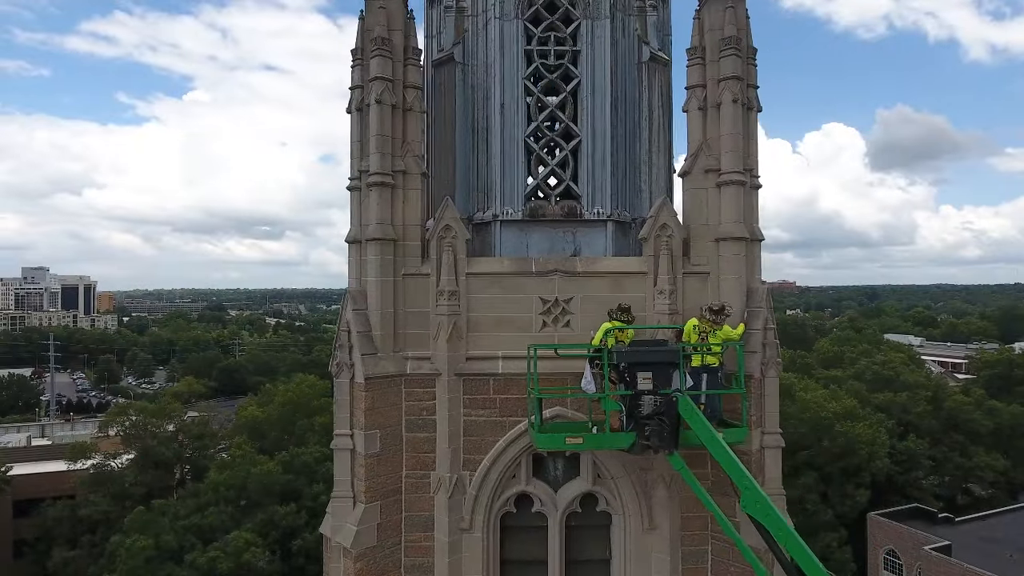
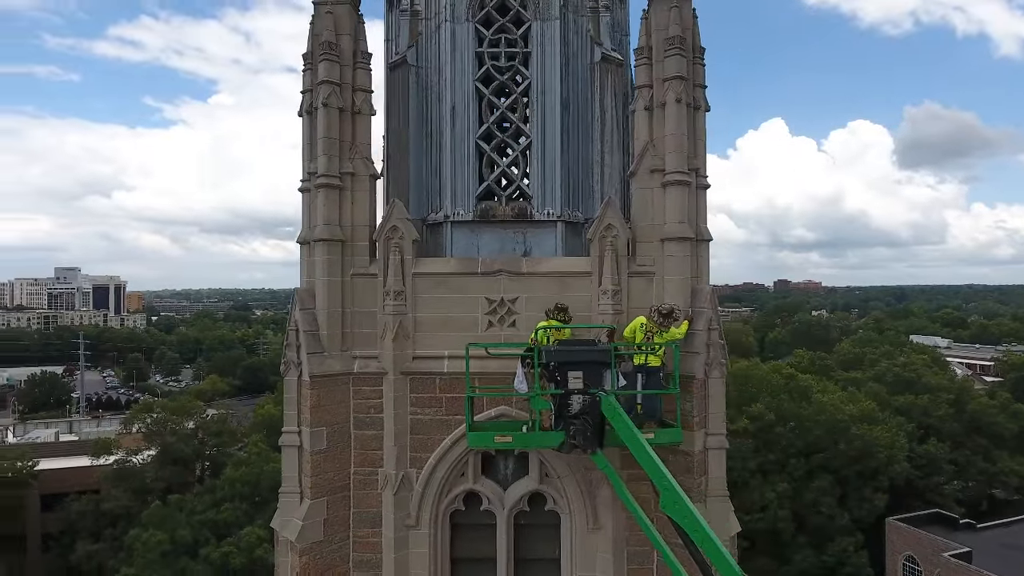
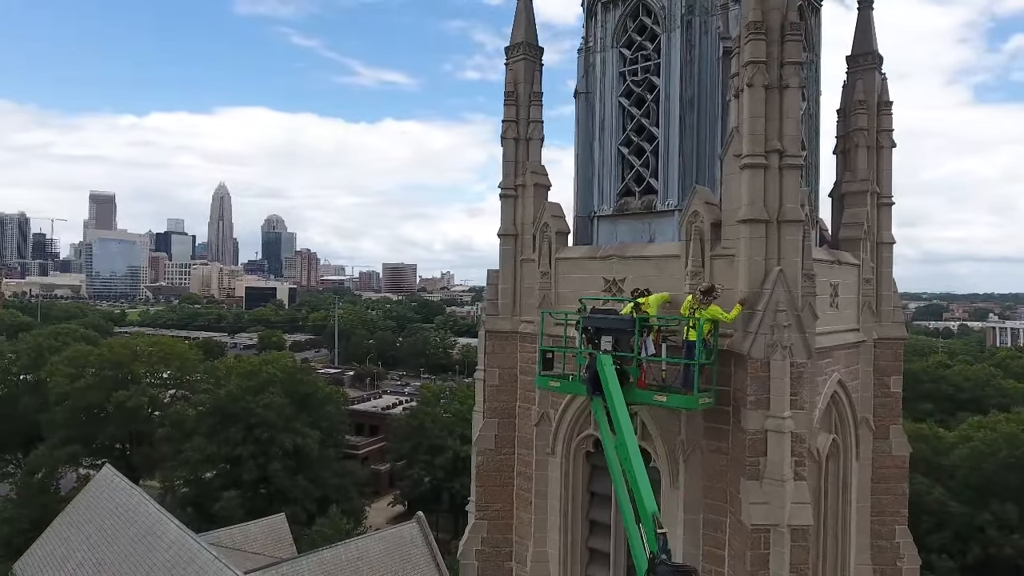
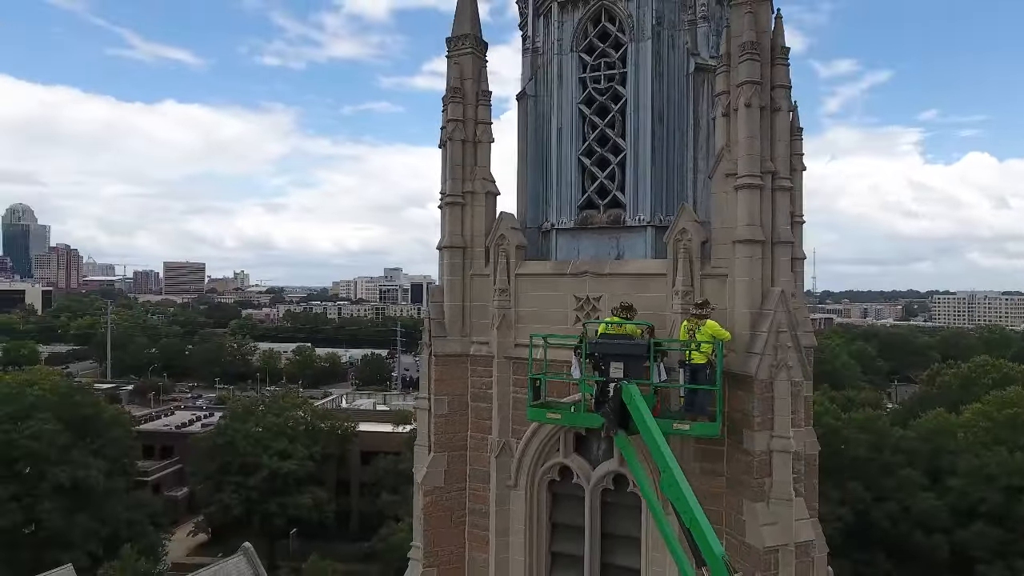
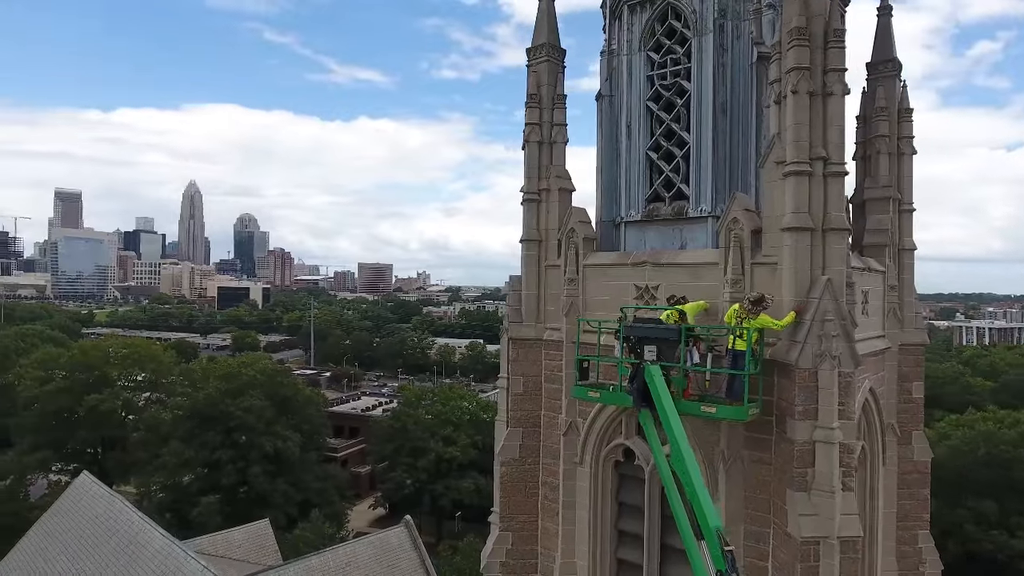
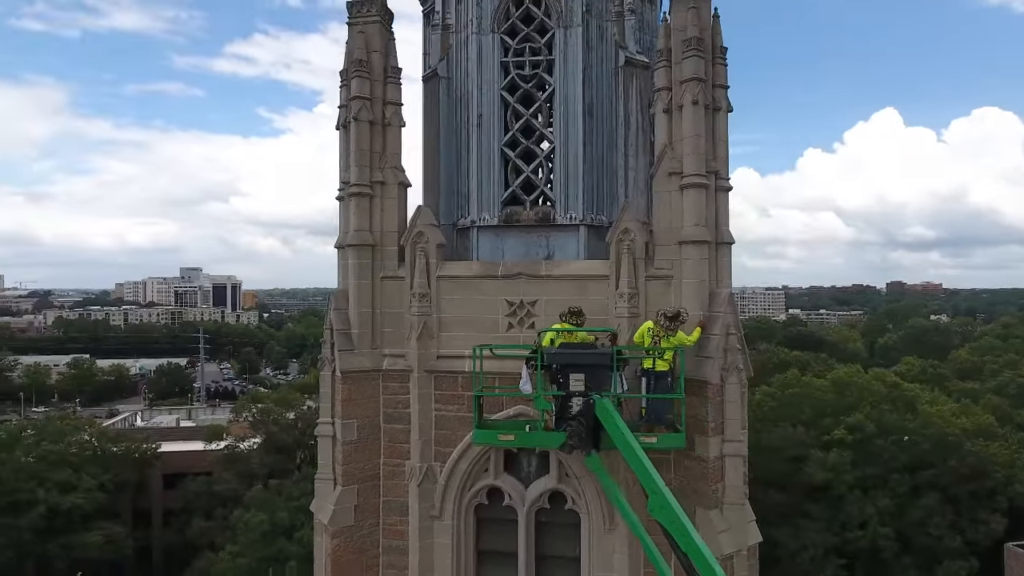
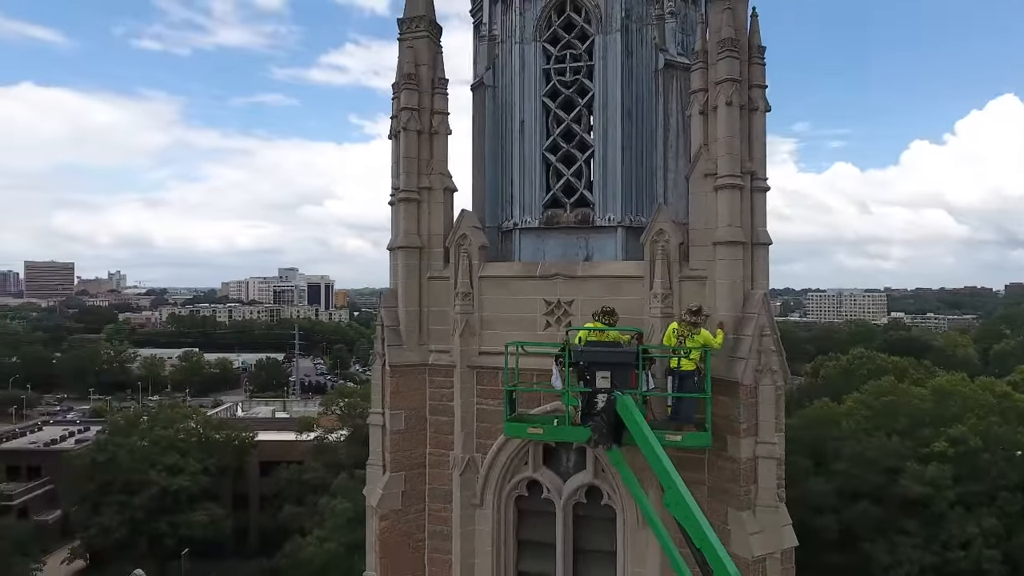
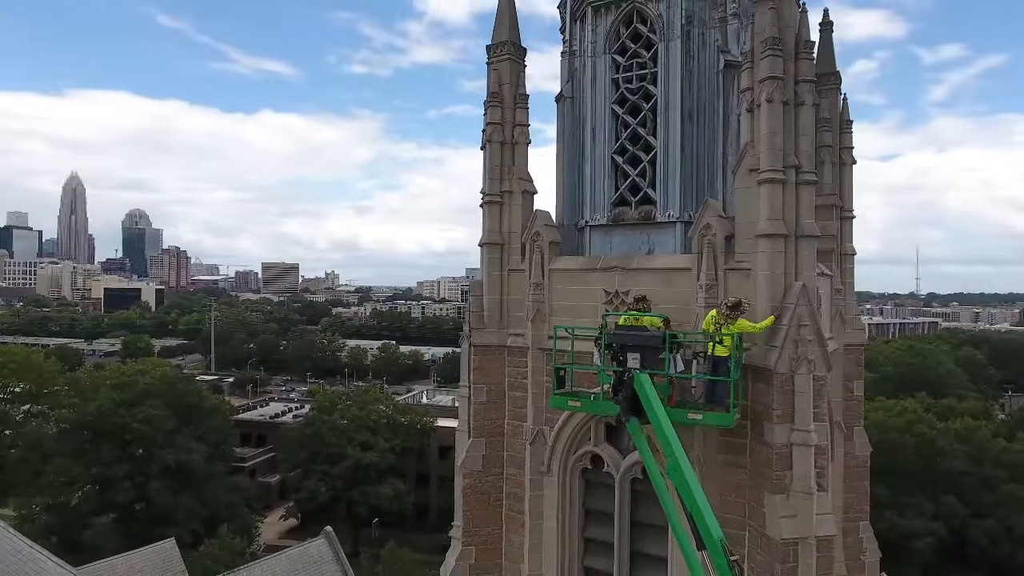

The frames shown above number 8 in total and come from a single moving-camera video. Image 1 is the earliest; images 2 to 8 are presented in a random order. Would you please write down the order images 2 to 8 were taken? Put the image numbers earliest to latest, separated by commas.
2, 6, 7, 4, 8, 5, 3
